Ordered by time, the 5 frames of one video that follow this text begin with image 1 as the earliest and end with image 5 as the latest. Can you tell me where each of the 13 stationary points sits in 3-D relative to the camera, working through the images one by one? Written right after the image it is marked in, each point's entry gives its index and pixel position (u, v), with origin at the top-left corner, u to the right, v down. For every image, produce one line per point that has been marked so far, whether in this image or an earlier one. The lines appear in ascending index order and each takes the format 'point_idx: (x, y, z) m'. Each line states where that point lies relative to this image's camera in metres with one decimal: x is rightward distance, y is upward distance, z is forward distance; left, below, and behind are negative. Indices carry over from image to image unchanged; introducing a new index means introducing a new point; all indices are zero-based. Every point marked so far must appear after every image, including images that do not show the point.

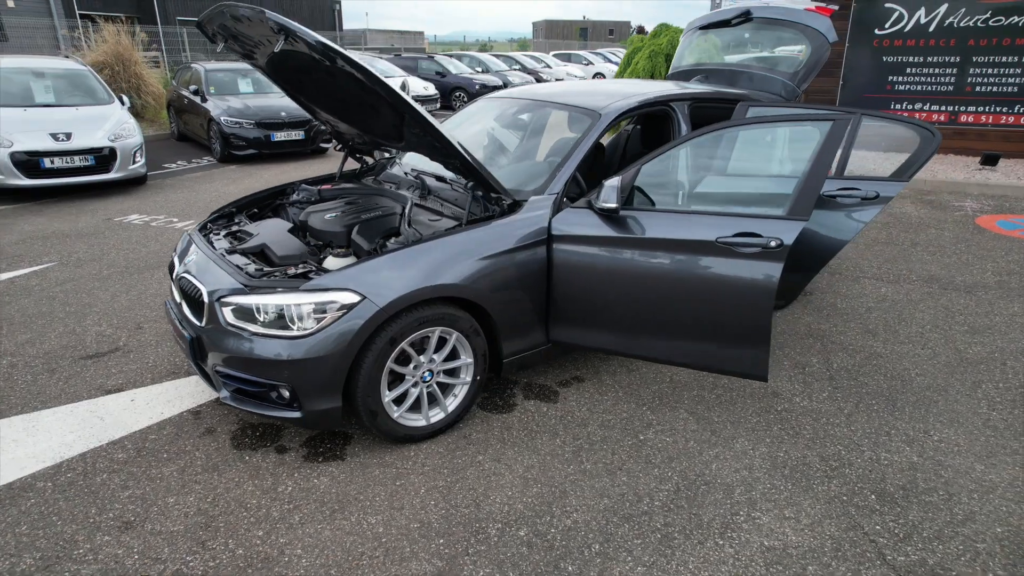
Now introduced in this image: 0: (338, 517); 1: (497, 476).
0: (-0.7, -0.9, +2.5) m
1: (-0.1, -0.8, +2.7) m
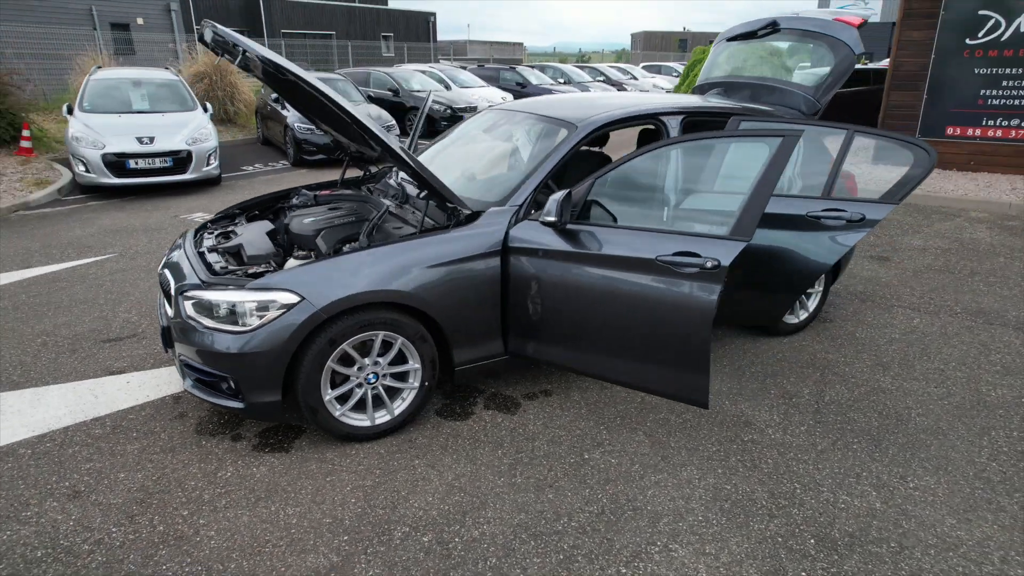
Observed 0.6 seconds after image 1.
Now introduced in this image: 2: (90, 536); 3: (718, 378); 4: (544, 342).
0: (-1.0, -0.9, +2.6) m
1: (-0.4, -0.8, +2.8) m
2: (-1.6, -0.9, +2.4) m
3: (+1.2, -0.5, +3.8) m
4: (+0.2, -0.3, +3.1) m
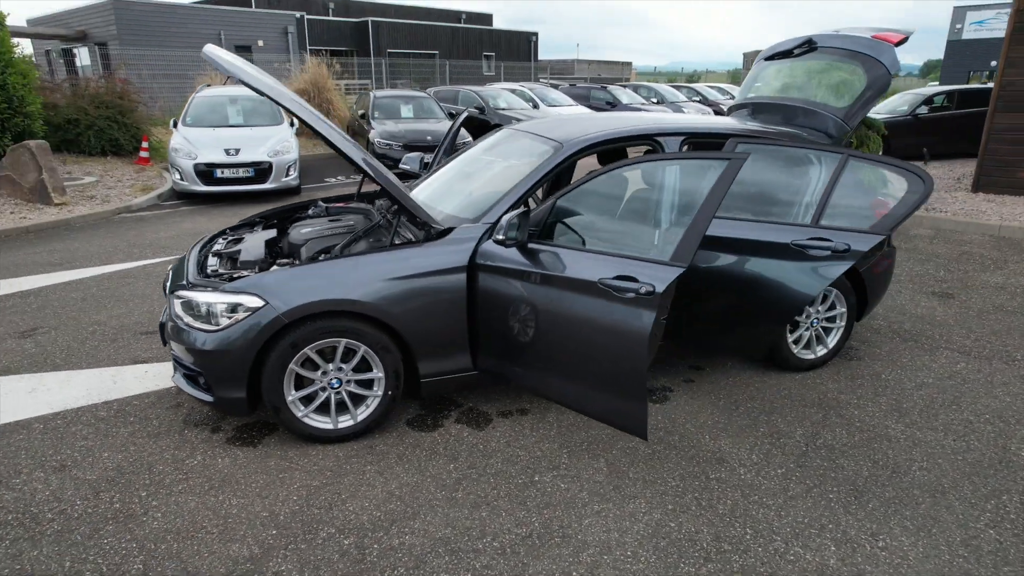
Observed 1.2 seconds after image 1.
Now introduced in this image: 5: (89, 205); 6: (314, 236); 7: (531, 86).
0: (-1.3, -0.9, +2.8) m
1: (-0.6, -0.9, +2.9) m
2: (-1.9, -0.9, +2.7) m
3: (+1.1, -0.7, +3.6) m
4: (0.0, -0.4, +3.1) m
5: (-5.5, +1.1, +8.5) m
6: (-1.1, +0.3, +3.6) m
7: (+0.6, +5.9, +18.8) m
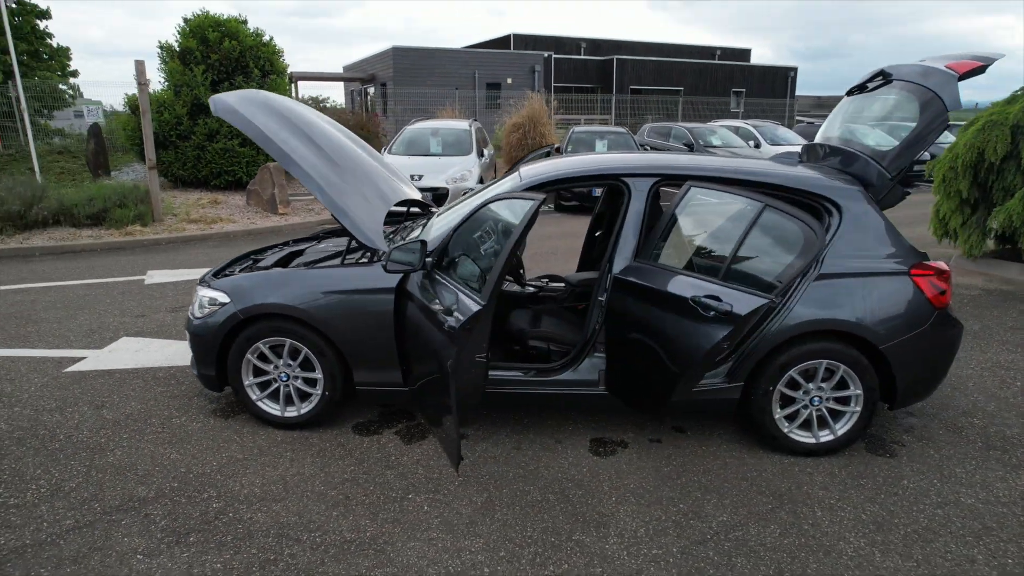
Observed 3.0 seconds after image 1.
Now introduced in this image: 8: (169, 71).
0: (-1.9, -0.8, +3.5) m
1: (-1.2, -0.9, +3.3) m
2: (-2.4, -0.8, +3.6) m
3: (+0.7, -1.0, +3.3) m
4: (-0.5, -0.5, +3.3) m
5: (-3.3, +1.2, +10.4) m
6: (-1.2, +0.2, +4.1) m
7: (+6.7, +4.5, +17.7) m
8: (-6.1, +3.9, +11.6) m
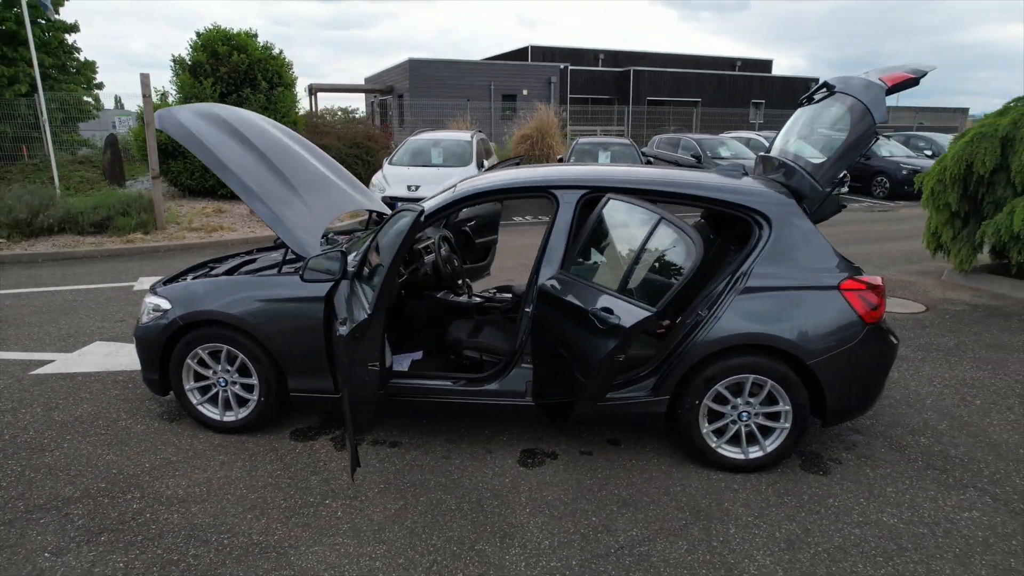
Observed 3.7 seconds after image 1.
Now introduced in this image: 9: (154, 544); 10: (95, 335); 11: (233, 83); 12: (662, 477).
0: (-2.2, -0.9, +3.6) m
1: (-1.6, -1.0, +3.4) m
2: (-2.8, -0.8, +3.7) m
3: (+0.3, -1.0, +3.3) m
4: (-0.9, -0.5, +3.3) m
5: (-3.4, +1.0, +10.6) m
6: (-1.6, +0.2, +4.2) m
7: (+7.0, +4.2, +17.5) m
8: (-6.1, +3.8, +12.0) m
9: (-1.5, -1.1, +2.8) m
10: (-3.5, -0.4, +5.5) m
11: (-5.2, +3.9, +12.2) m
12: (+0.8, -1.0, +3.4) m
